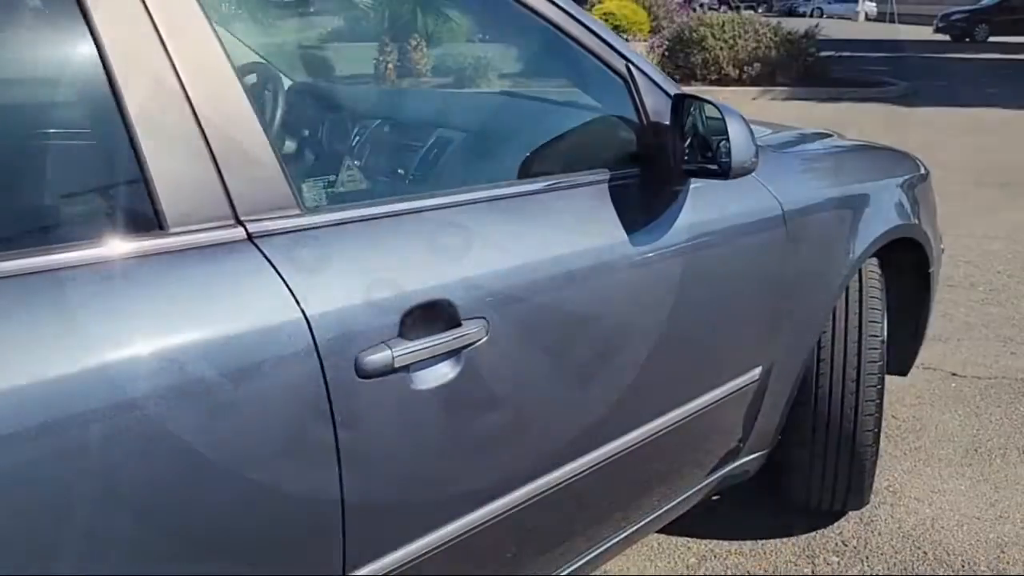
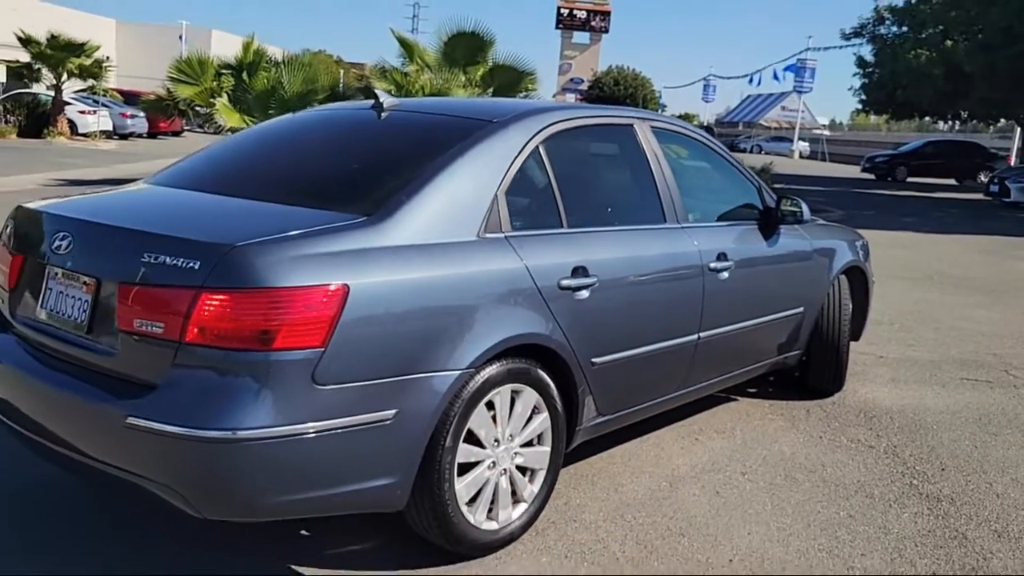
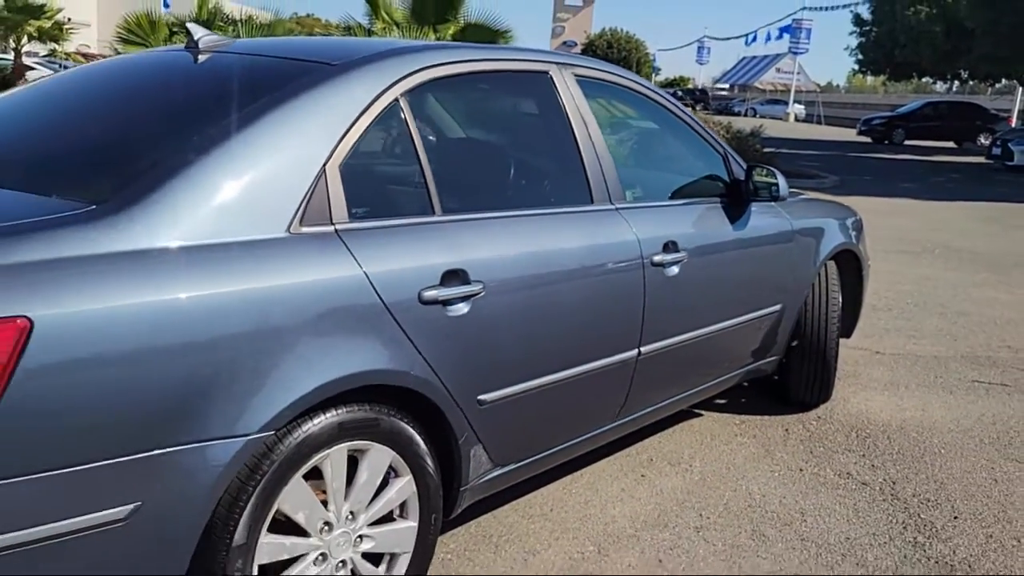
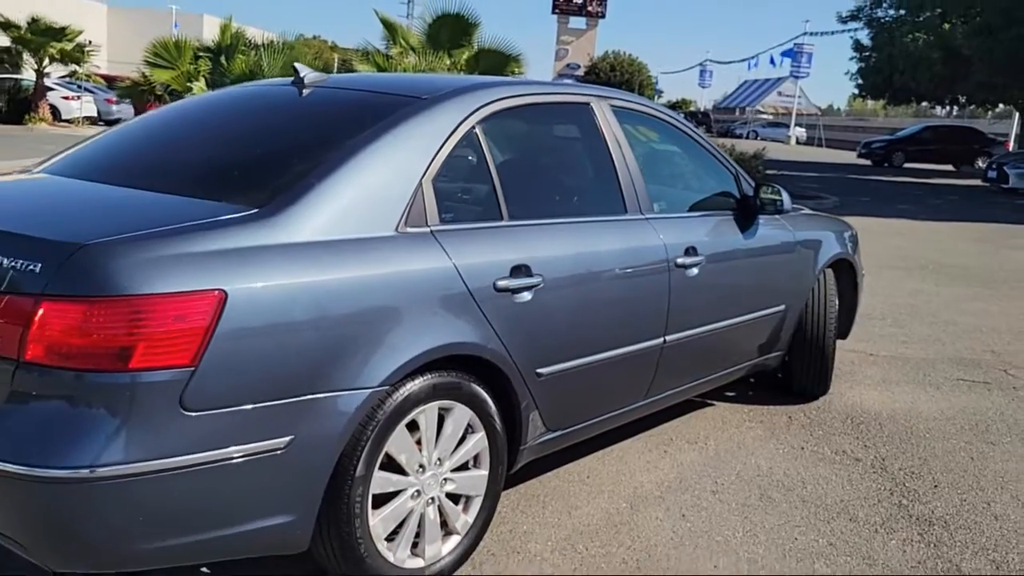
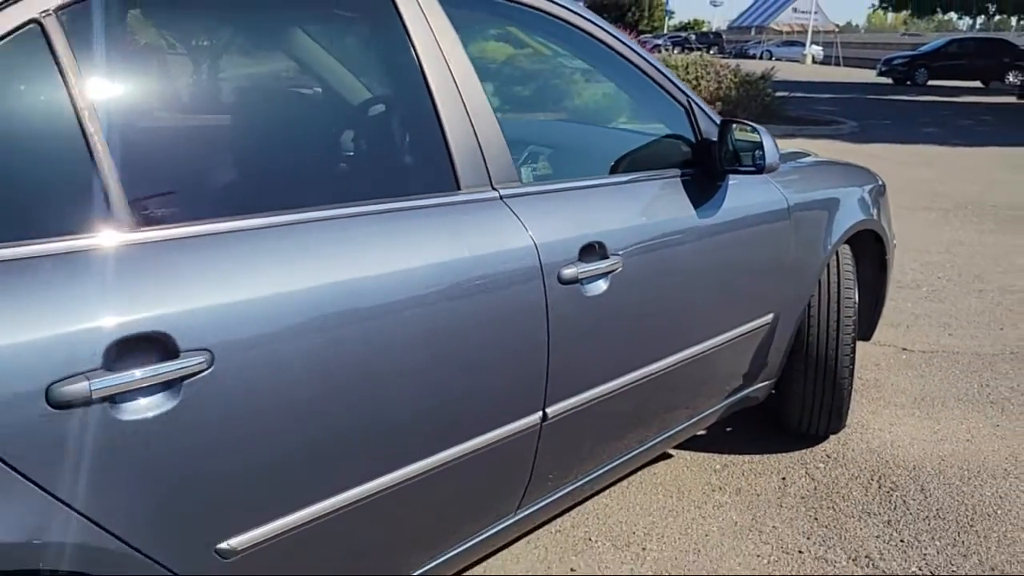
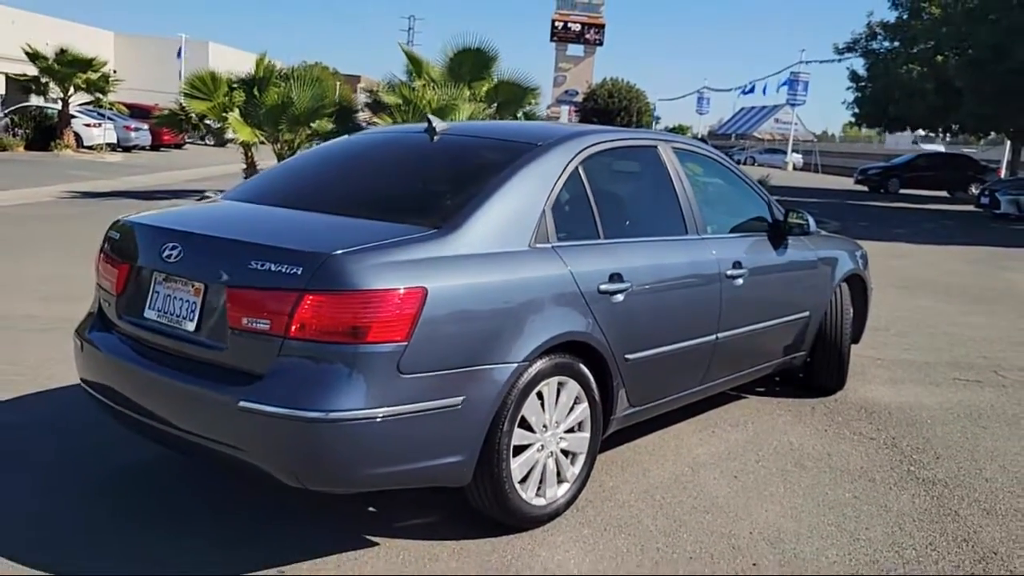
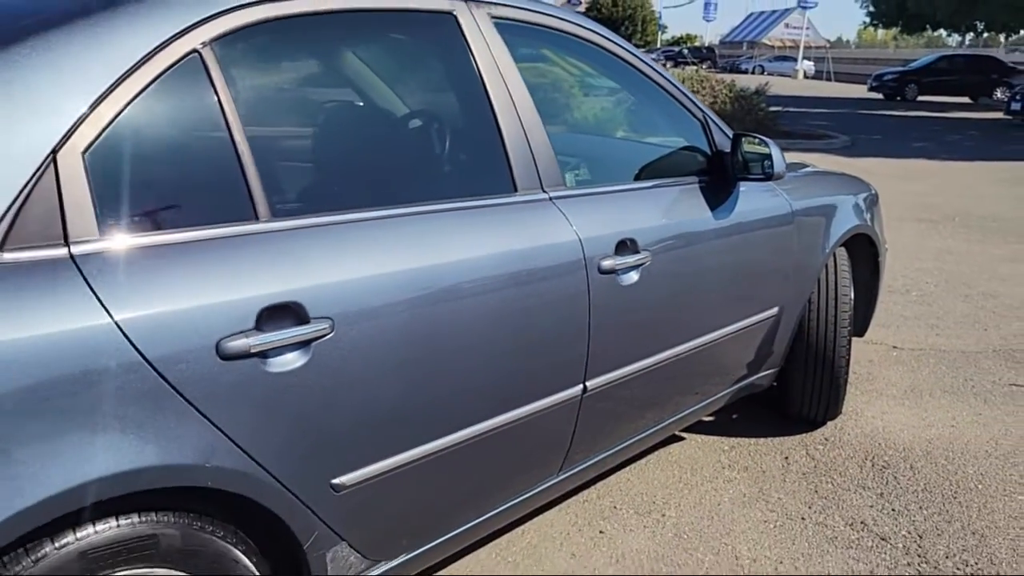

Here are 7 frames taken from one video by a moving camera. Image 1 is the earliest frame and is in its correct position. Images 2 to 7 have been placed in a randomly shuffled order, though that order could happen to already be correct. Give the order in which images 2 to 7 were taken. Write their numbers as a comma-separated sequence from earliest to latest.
5, 7, 3, 4, 2, 6
